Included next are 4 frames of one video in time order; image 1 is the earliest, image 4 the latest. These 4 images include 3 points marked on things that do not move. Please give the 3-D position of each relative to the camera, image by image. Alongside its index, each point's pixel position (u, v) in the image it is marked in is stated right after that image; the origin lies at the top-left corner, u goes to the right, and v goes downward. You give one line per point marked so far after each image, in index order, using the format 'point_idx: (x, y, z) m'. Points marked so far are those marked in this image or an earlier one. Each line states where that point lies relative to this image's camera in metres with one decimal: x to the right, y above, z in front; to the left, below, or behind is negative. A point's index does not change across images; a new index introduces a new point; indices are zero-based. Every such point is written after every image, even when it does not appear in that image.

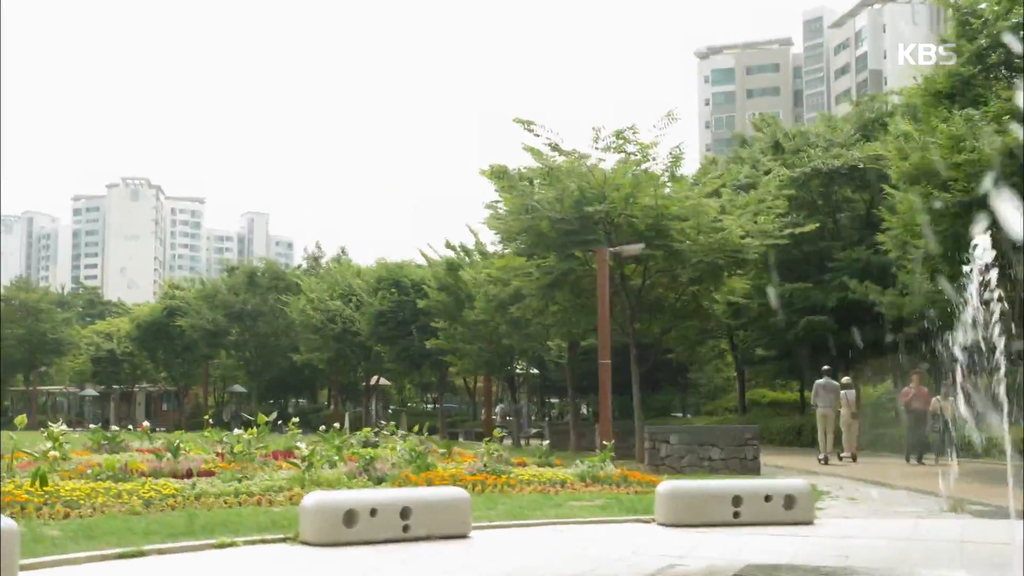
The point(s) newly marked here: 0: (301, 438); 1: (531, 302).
0: (-2.7, -2.0, +14.1) m
1: (+0.3, -0.3, +15.0) m
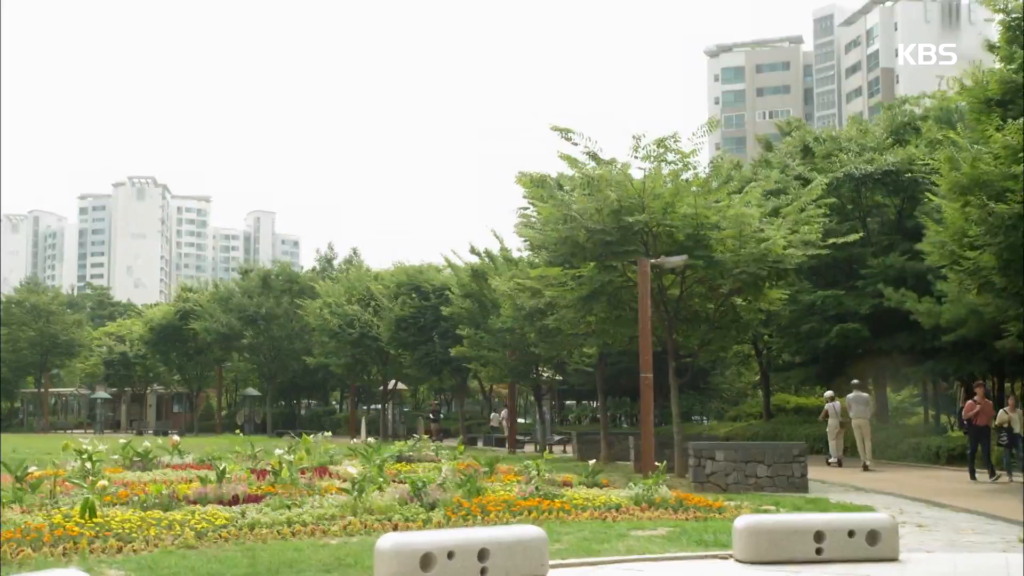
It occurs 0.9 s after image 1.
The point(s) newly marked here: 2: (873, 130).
0: (-2.3, -2.1, +13.8) m
1: (+0.8, -0.4, +14.7) m
2: (+6.7, +2.9, +19.9) m
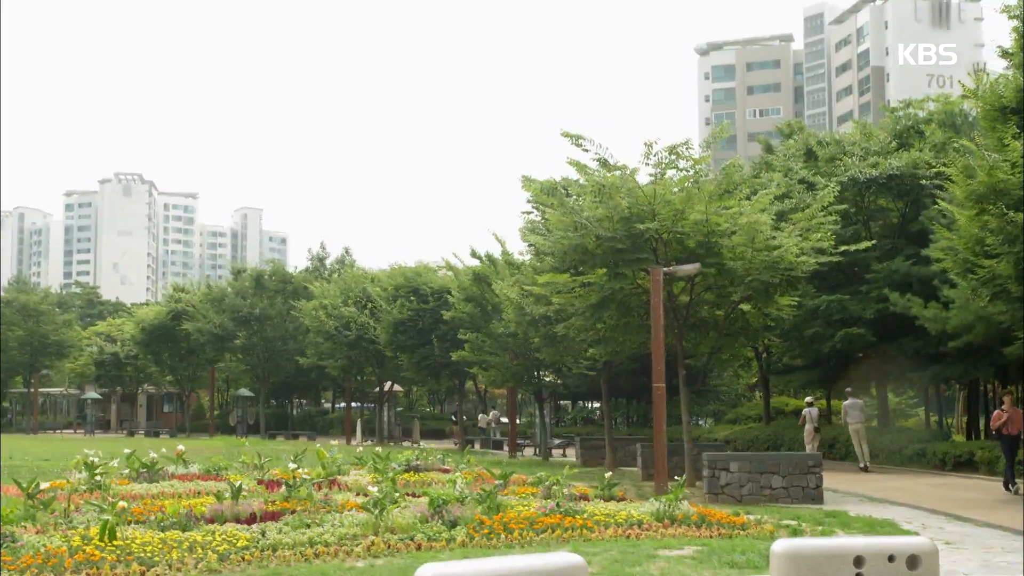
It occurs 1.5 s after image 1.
0: (-2.2, -2.2, +13.7) m
1: (+0.9, -0.5, +14.6) m
2: (+6.8, +2.9, +19.9) m
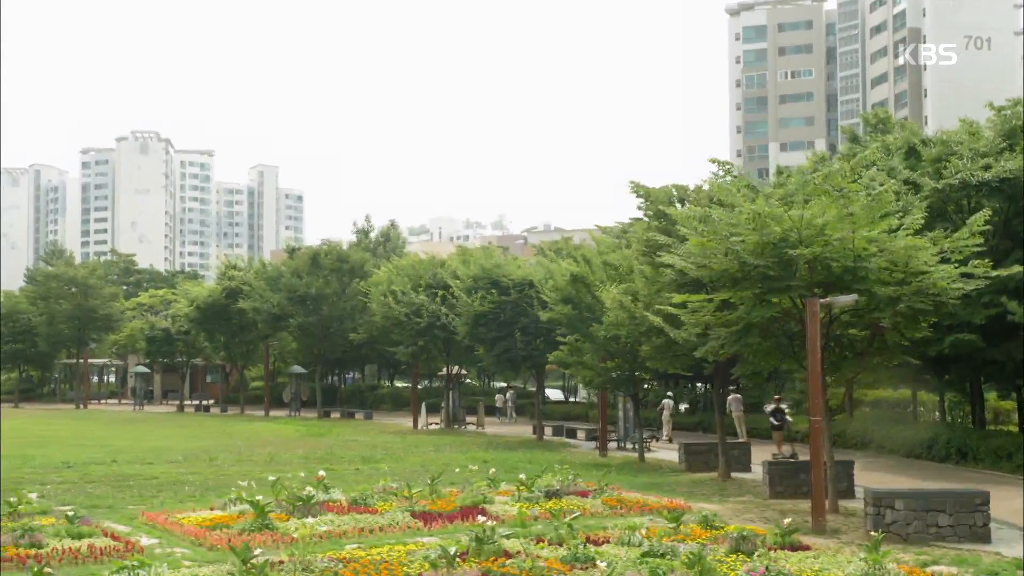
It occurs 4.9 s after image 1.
0: (-0.4, -2.5, +13.6) m
1: (+2.7, -0.7, +14.4) m
2: (+8.6, +2.8, +19.5) m
